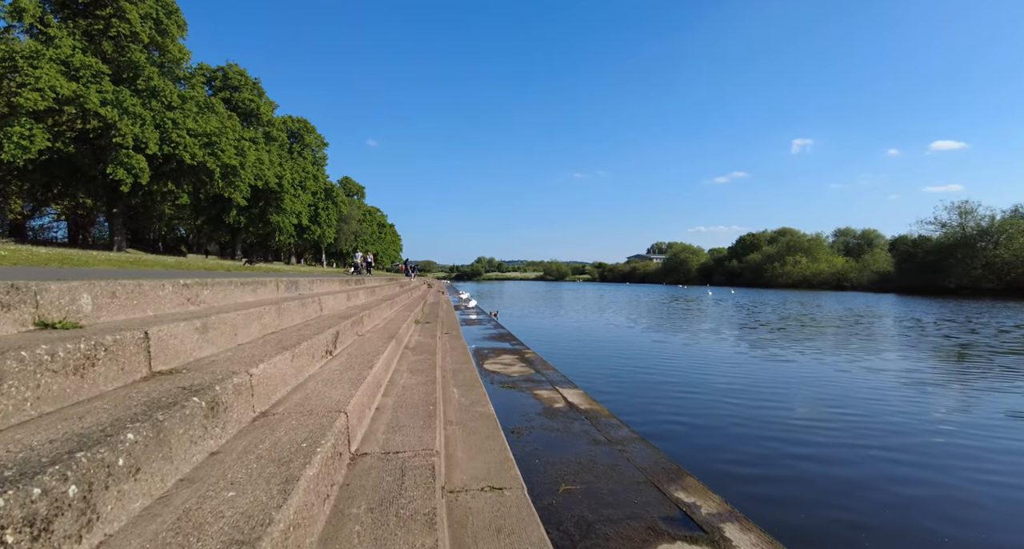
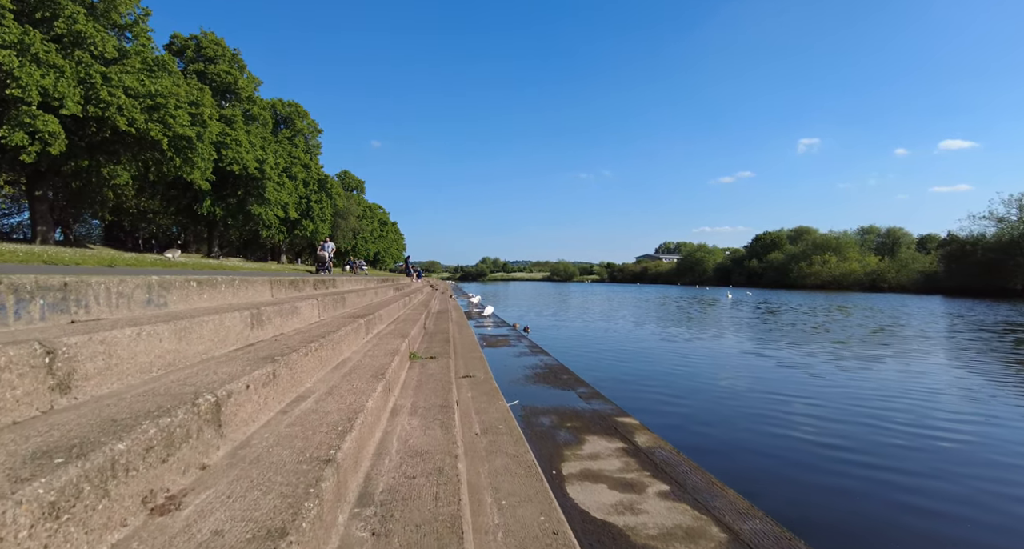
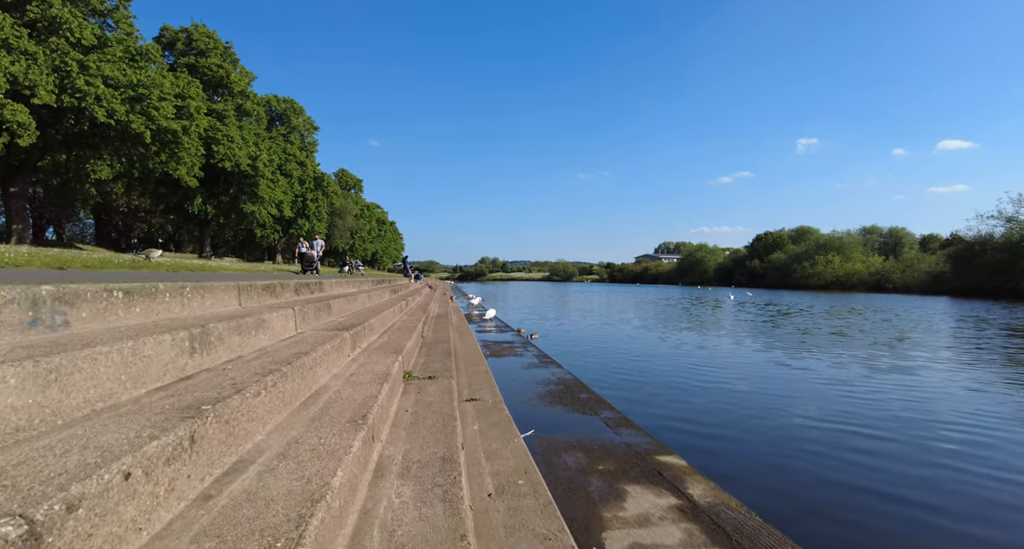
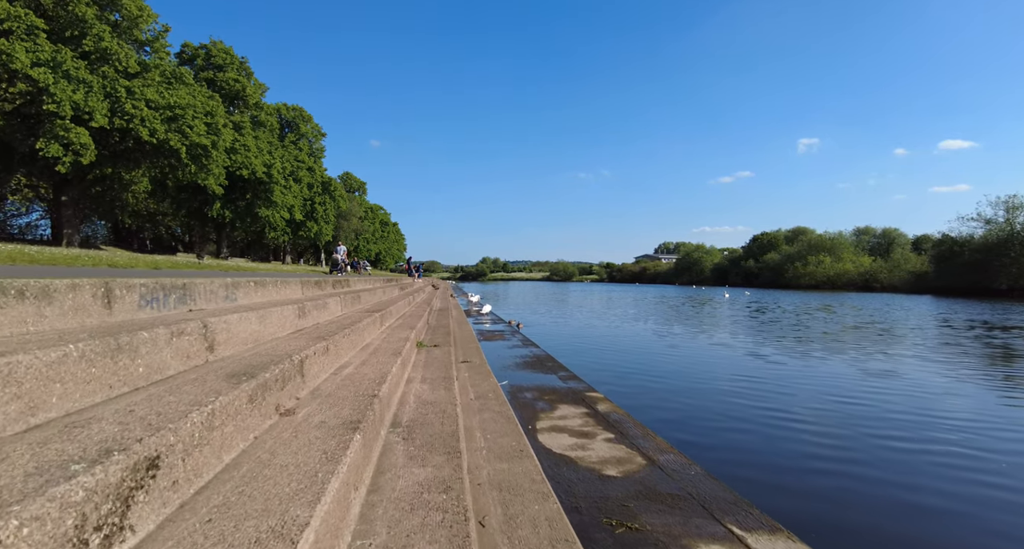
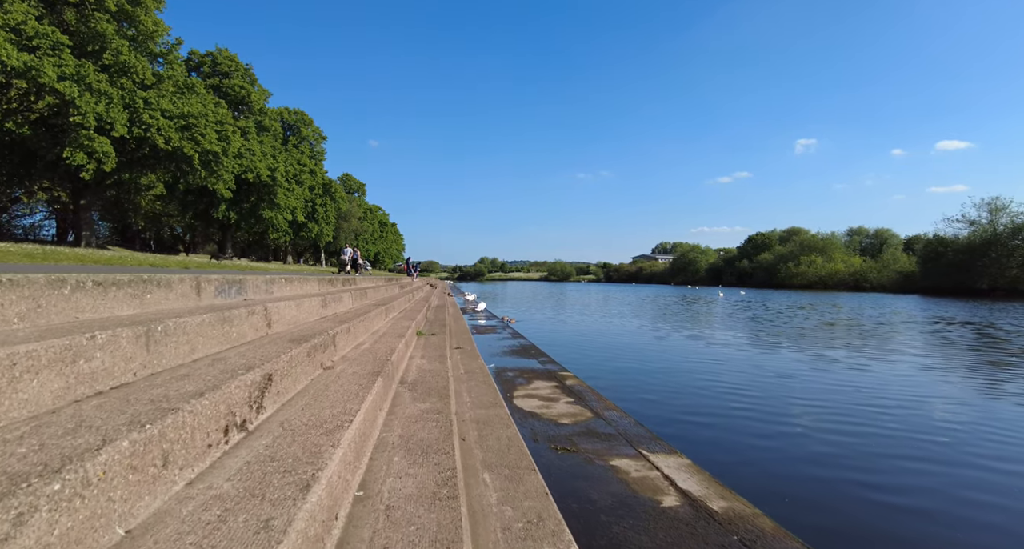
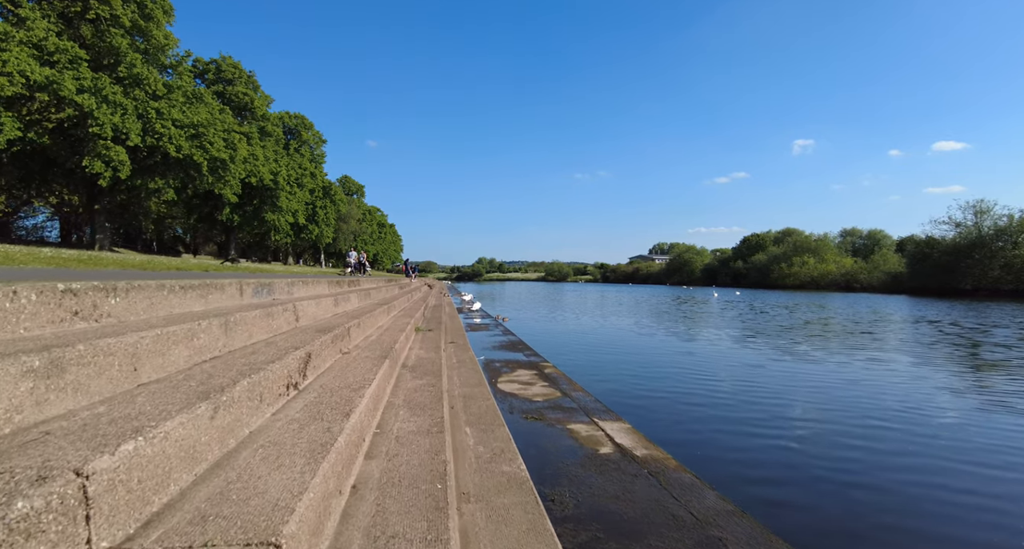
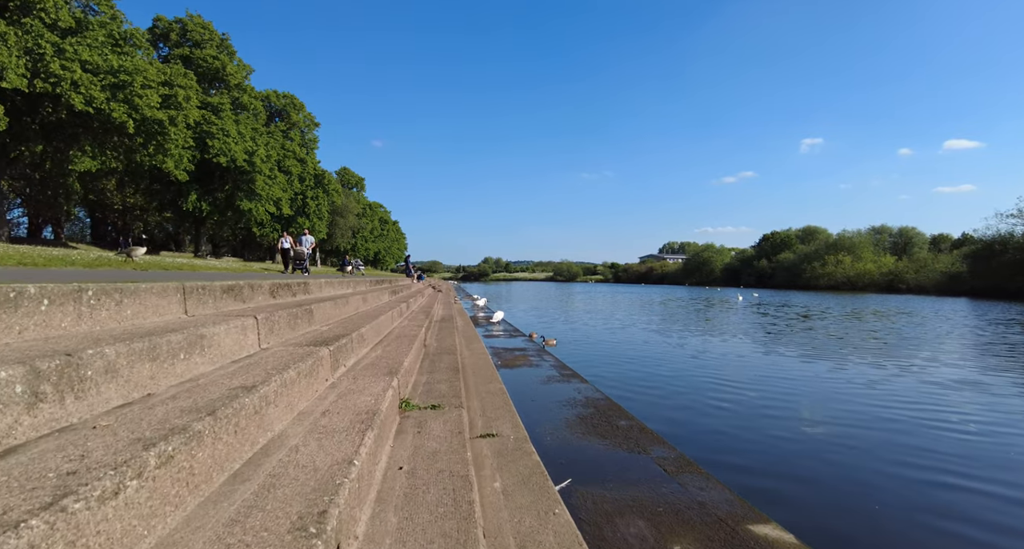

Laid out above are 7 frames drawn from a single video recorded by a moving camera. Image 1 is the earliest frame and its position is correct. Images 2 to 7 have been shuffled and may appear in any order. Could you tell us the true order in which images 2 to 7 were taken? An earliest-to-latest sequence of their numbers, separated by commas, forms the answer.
6, 5, 4, 2, 3, 7
